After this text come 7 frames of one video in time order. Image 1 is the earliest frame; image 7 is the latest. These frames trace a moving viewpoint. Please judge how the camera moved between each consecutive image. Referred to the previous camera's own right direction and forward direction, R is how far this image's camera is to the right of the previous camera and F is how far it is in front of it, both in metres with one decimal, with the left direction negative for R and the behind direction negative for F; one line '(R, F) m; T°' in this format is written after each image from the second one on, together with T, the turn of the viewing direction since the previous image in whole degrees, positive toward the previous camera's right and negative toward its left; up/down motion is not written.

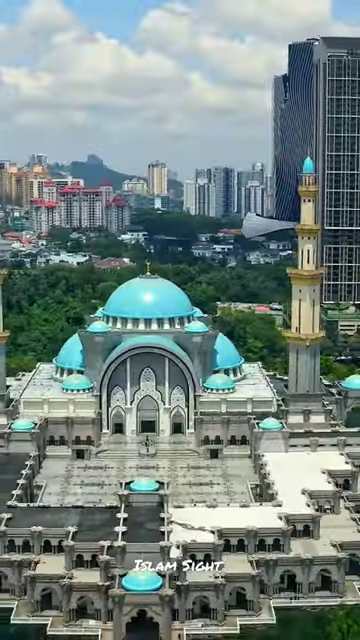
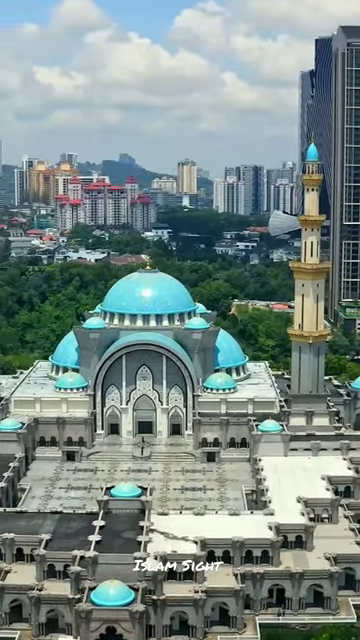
(+2.1, +2.7) m; -2°
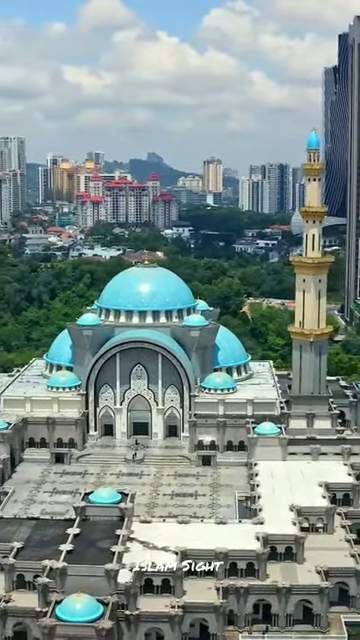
(+1.8, +2.4) m; -2°
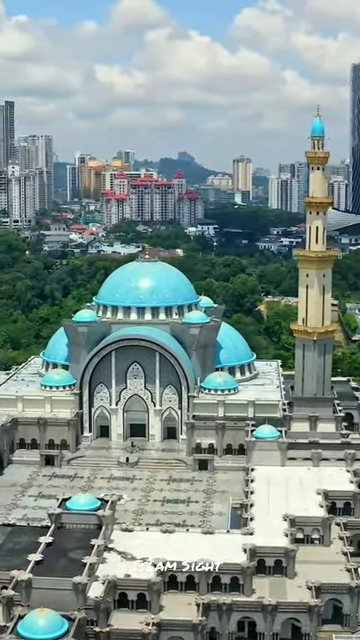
(+1.8, +2.4) m; -2°
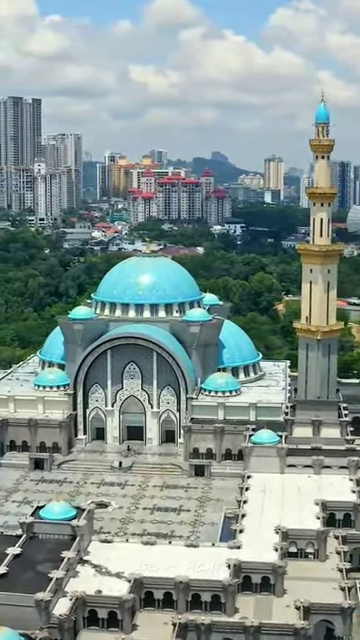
(+1.8, +2.4) m; -2°
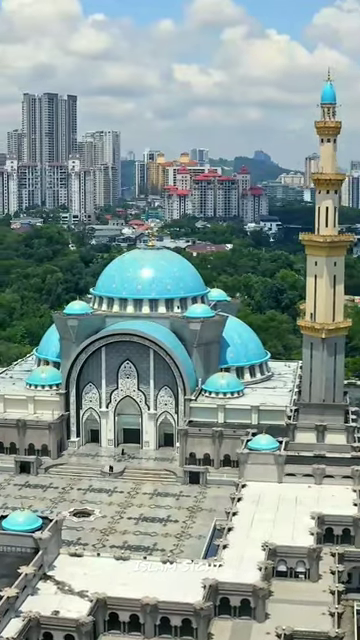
(+2.1, +3.0) m; -3°
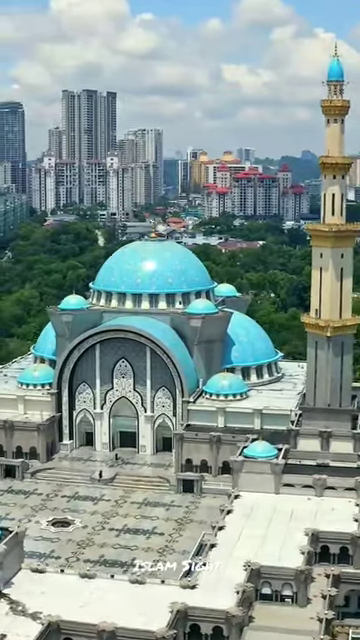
(+2.2, +3.0) m; -3°
